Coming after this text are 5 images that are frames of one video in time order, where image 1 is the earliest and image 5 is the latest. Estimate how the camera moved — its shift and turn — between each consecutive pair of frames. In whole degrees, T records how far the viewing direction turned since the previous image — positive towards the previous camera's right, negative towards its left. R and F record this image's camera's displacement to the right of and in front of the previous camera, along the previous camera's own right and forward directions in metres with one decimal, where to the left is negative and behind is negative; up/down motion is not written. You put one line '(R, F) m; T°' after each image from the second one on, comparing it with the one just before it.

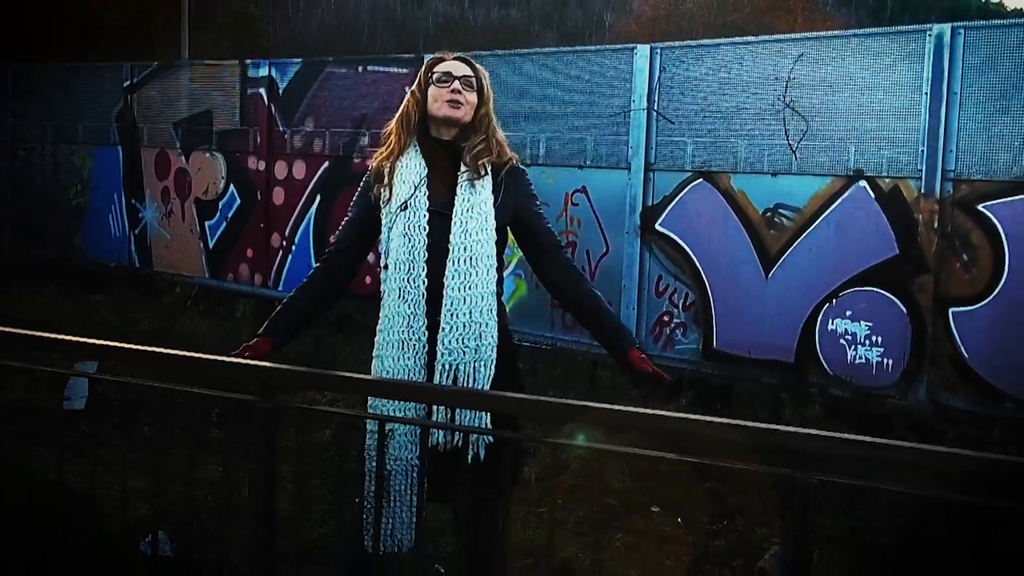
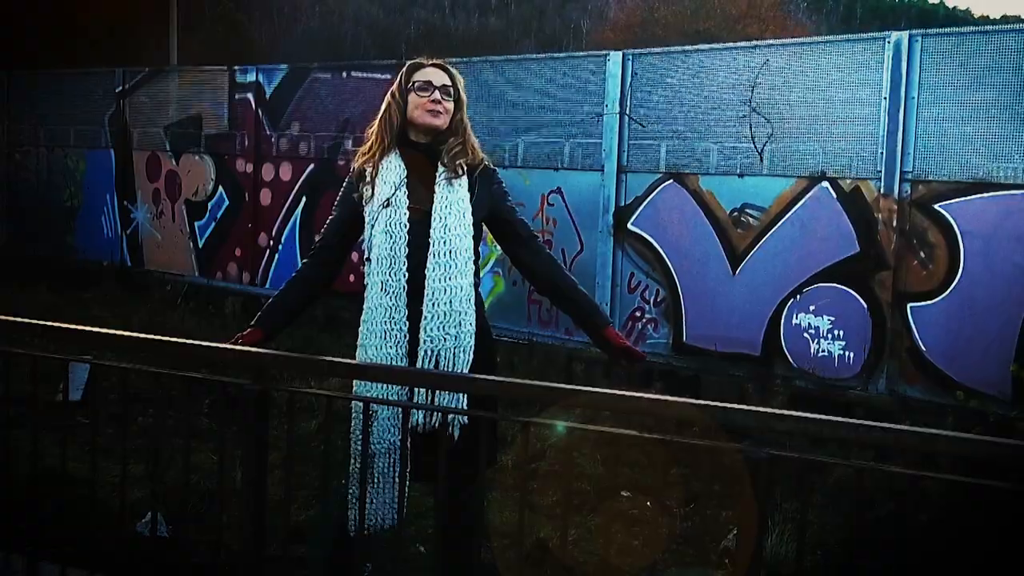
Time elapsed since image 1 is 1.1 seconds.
(0.0, -0.3) m; +1°
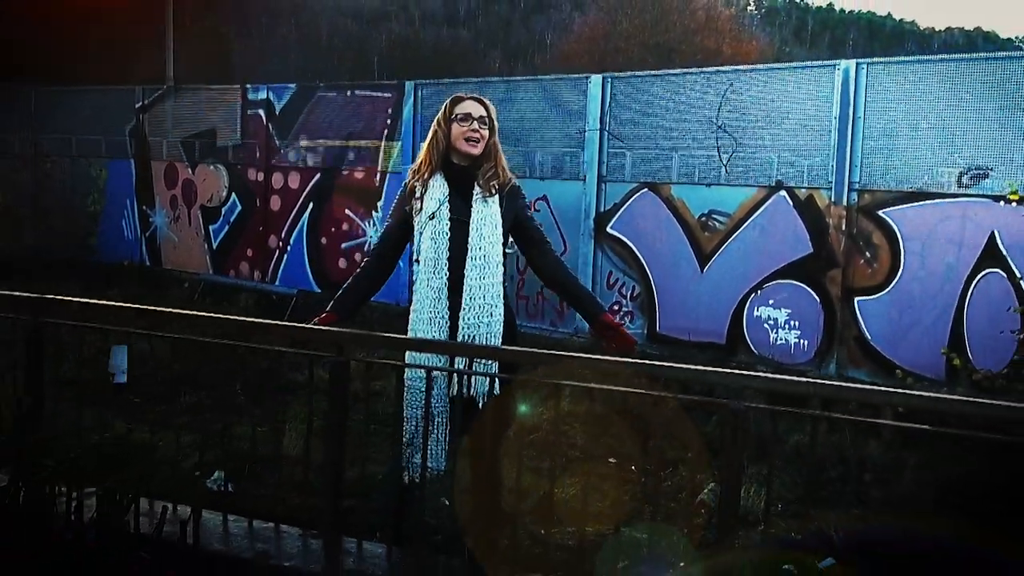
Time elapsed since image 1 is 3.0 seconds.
(-0.2, -0.7) m; +2°
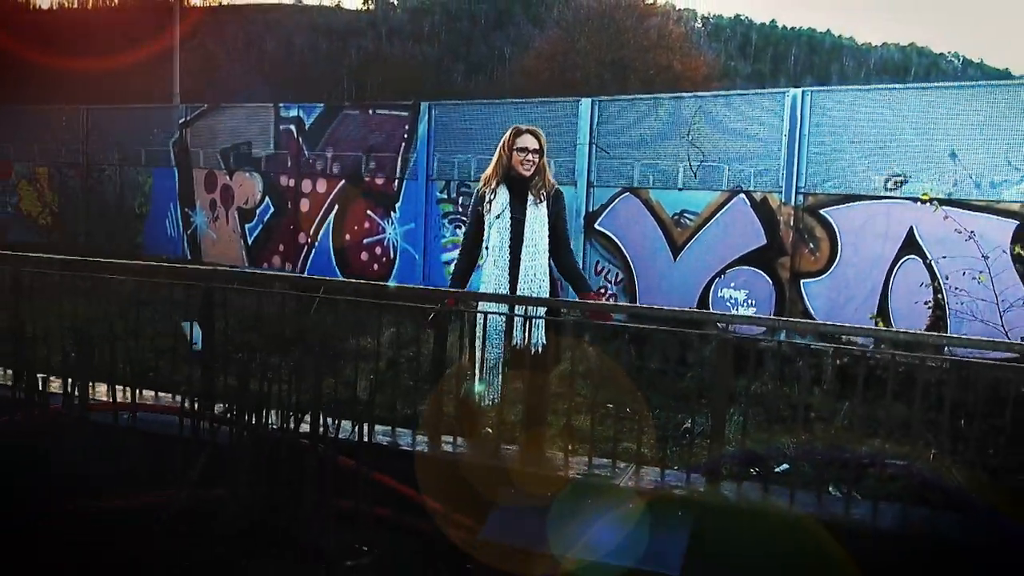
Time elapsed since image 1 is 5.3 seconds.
(-0.5, -1.3) m; +3°
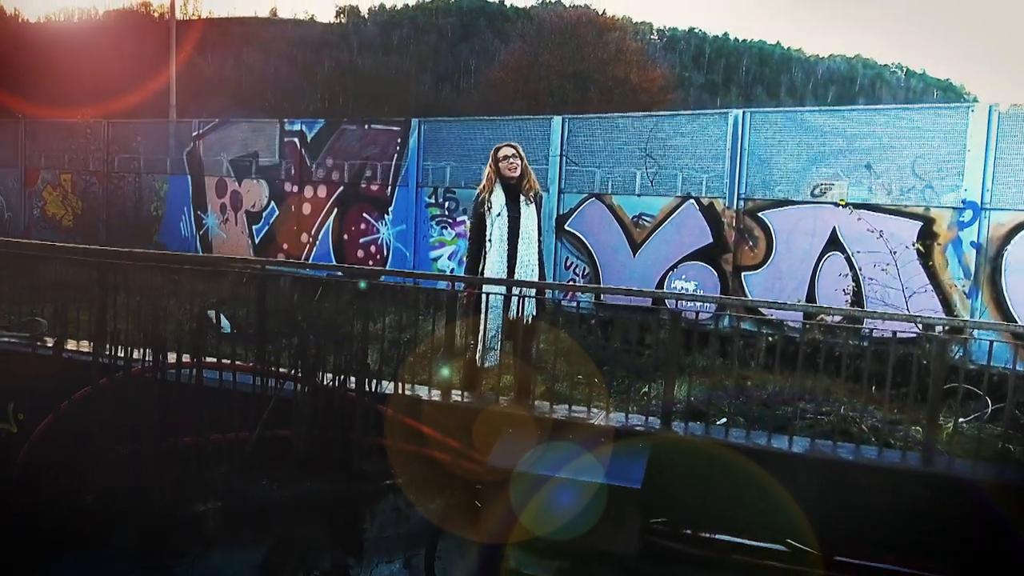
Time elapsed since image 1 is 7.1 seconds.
(-0.2, -1.2) m; +2°
